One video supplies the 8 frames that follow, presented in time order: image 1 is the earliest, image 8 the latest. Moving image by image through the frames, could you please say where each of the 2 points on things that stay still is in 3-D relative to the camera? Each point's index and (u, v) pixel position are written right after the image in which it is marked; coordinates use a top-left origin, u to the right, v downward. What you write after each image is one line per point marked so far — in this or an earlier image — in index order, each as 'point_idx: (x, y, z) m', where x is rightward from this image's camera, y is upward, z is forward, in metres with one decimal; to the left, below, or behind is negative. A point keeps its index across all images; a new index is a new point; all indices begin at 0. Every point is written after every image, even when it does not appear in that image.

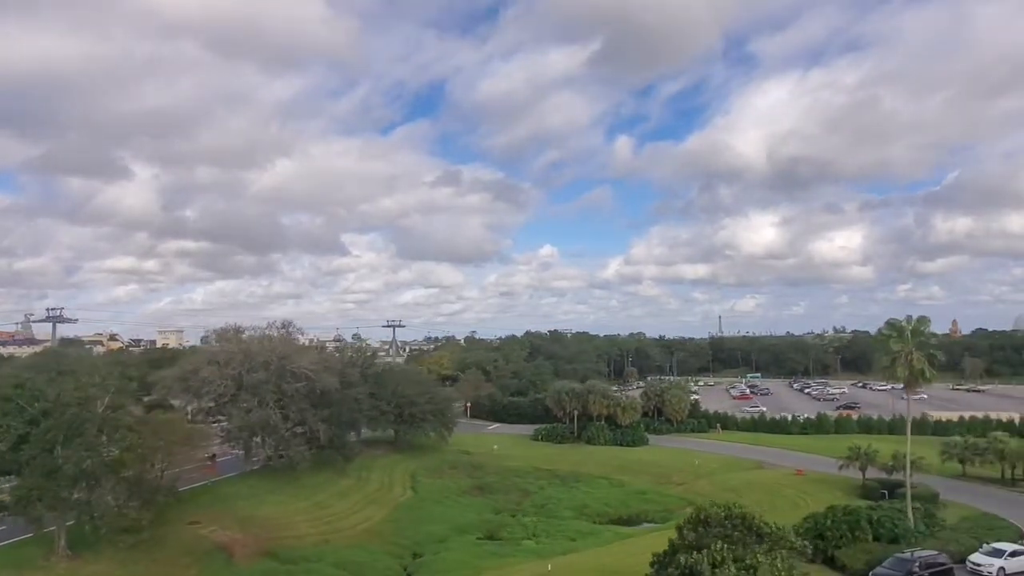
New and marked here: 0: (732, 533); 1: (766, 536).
0: (+5.7, -6.4, +18.3) m
1: (+6.7, -6.5, +18.4) m
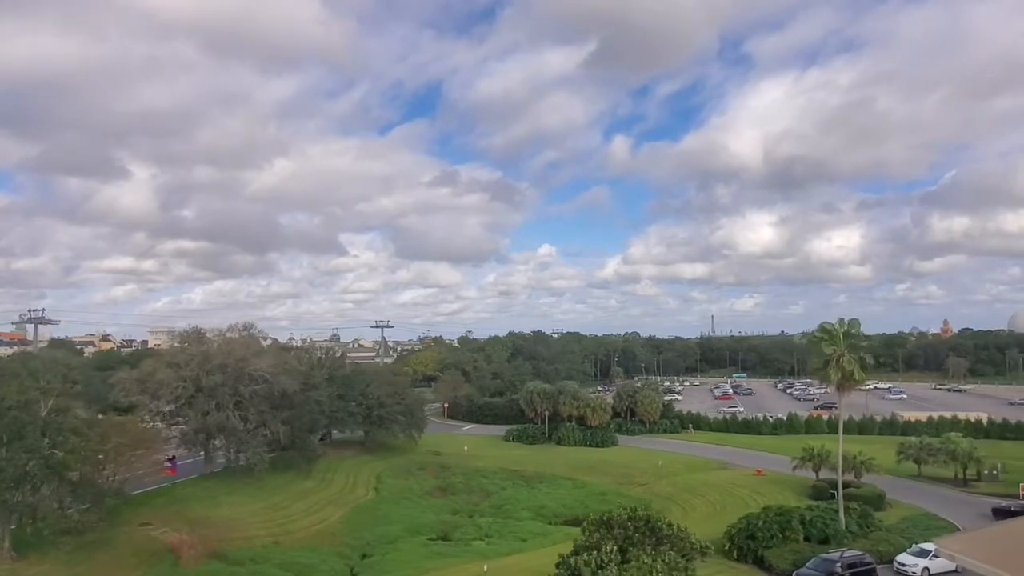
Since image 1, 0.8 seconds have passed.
0: (+3.2, -6.5, +18.7) m
1: (+4.1, -6.7, +18.7) m
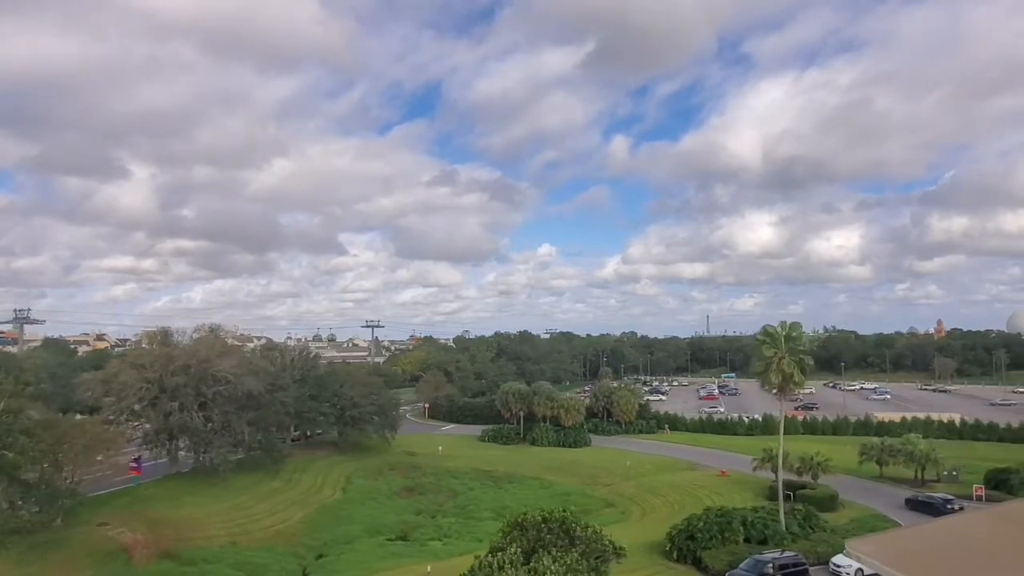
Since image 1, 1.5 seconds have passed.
0: (+0.9, -6.7, +19.0) m
1: (+1.8, -6.8, +19.0) m
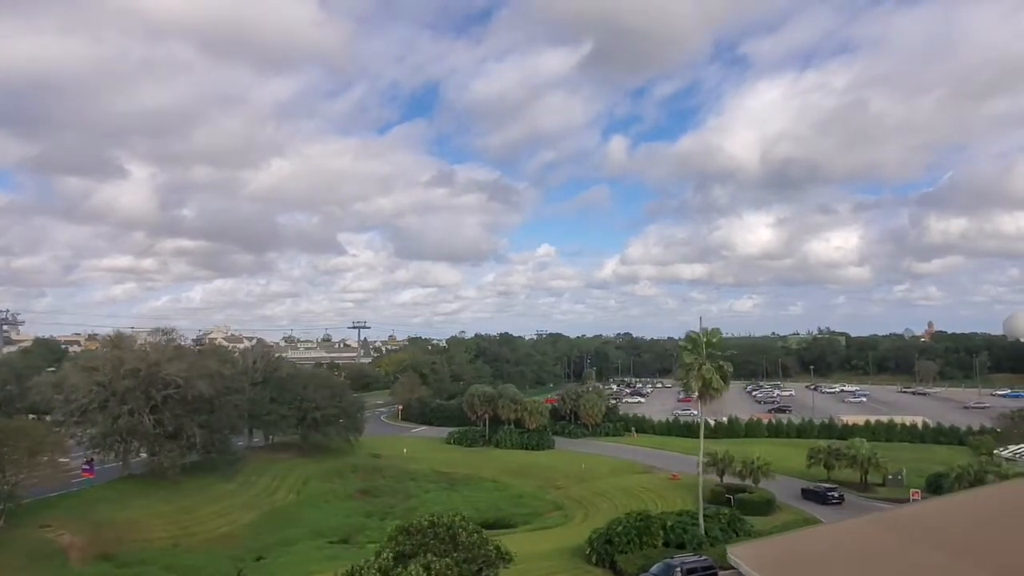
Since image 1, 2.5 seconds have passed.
0: (-2.3, -7.0, +19.3) m
1: (-1.3, -7.1, +19.4) m
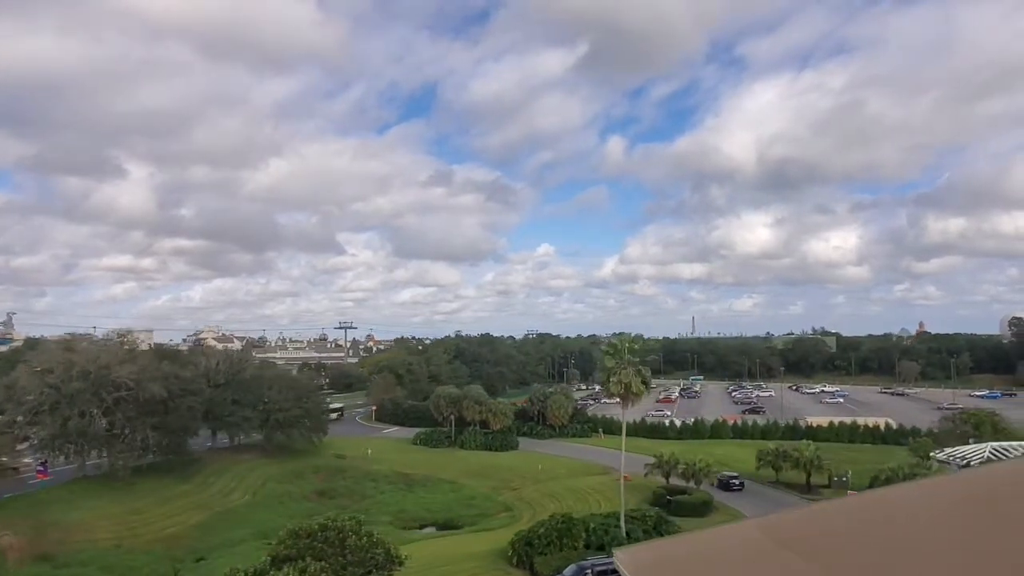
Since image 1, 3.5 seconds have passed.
0: (-5.5, -7.2, +19.8) m
1: (-4.5, -7.3, +19.8) m
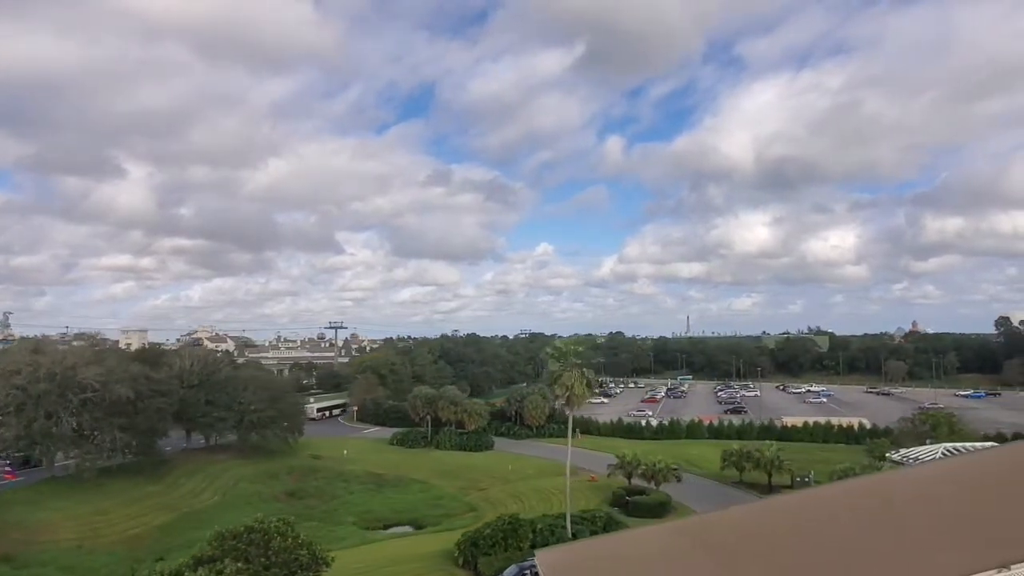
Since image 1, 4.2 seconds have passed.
0: (-7.7, -7.3, +20.1) m
1: (-6.7, -7.4, +20.1) m
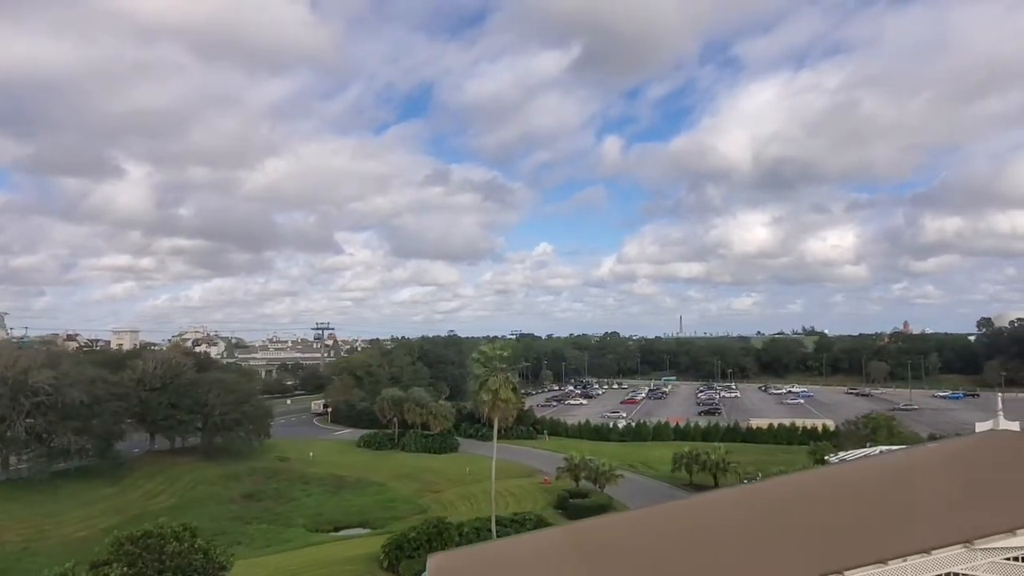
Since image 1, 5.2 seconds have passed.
0: (-10.9, -7.6, +20.4) m
1: (-9.9, -7.7, +20.5) m
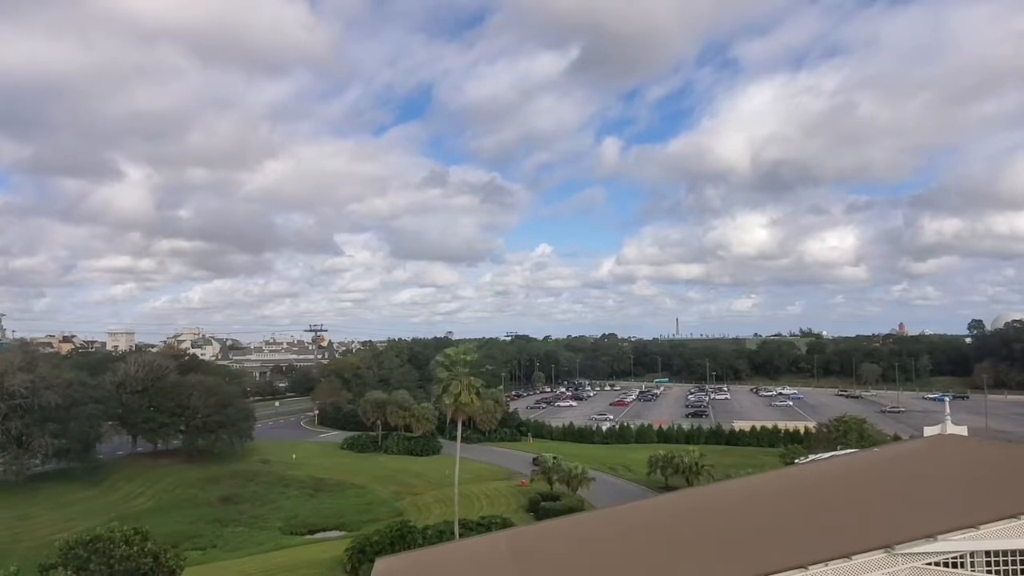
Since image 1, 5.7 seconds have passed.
0: (-12.5, -7.8, +20.6) m
1: (-11.5, -7.9, +20.7) m
